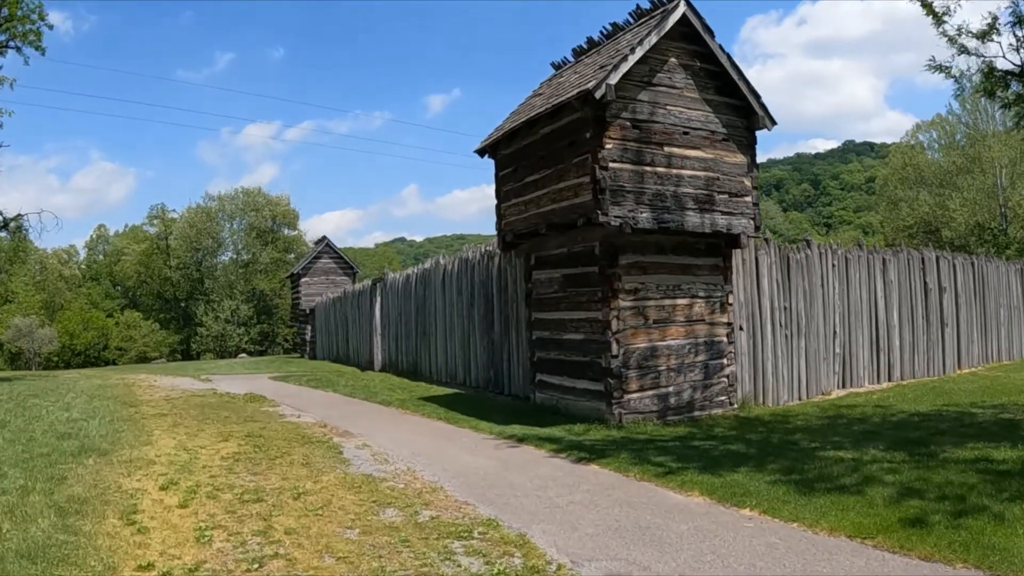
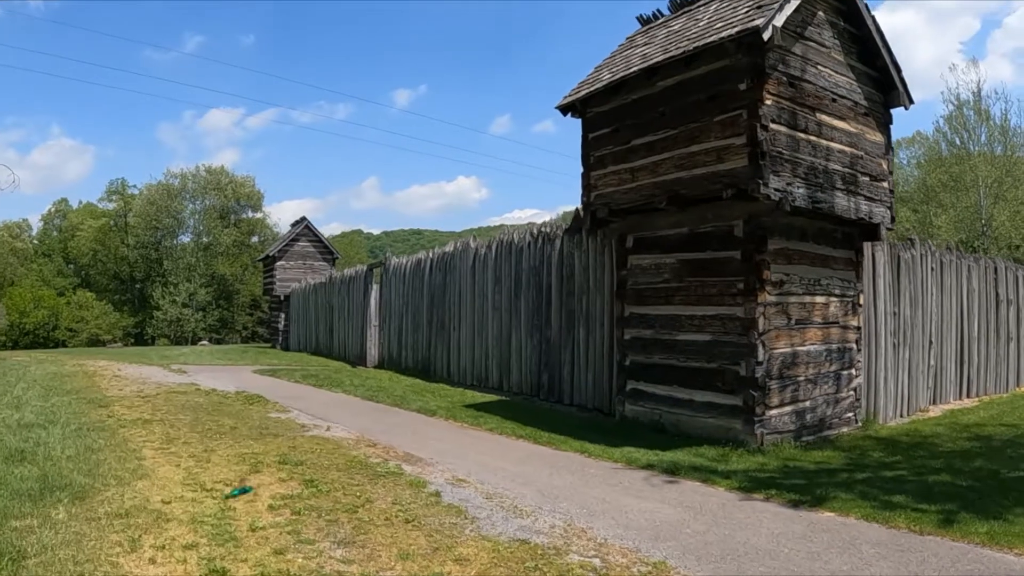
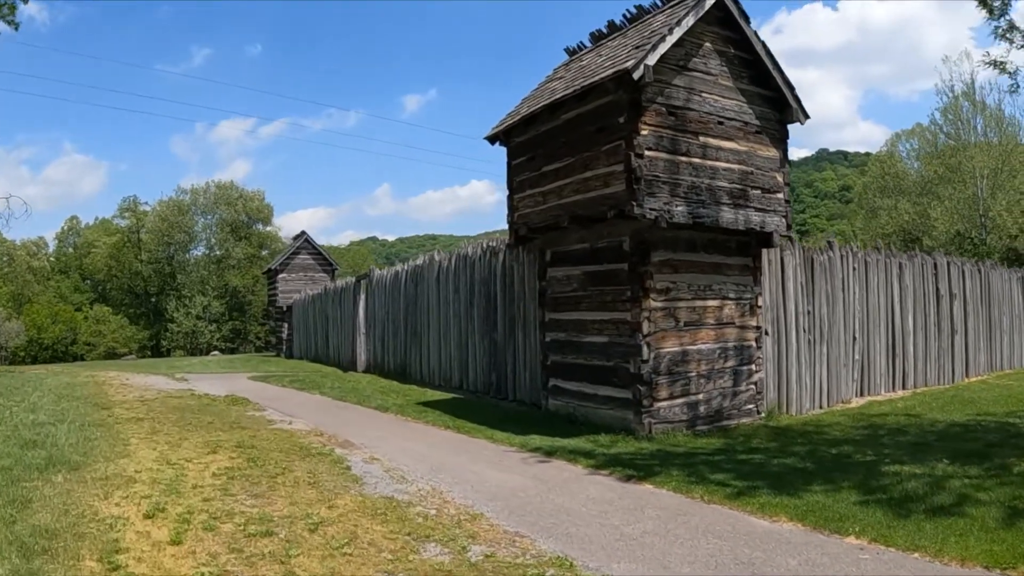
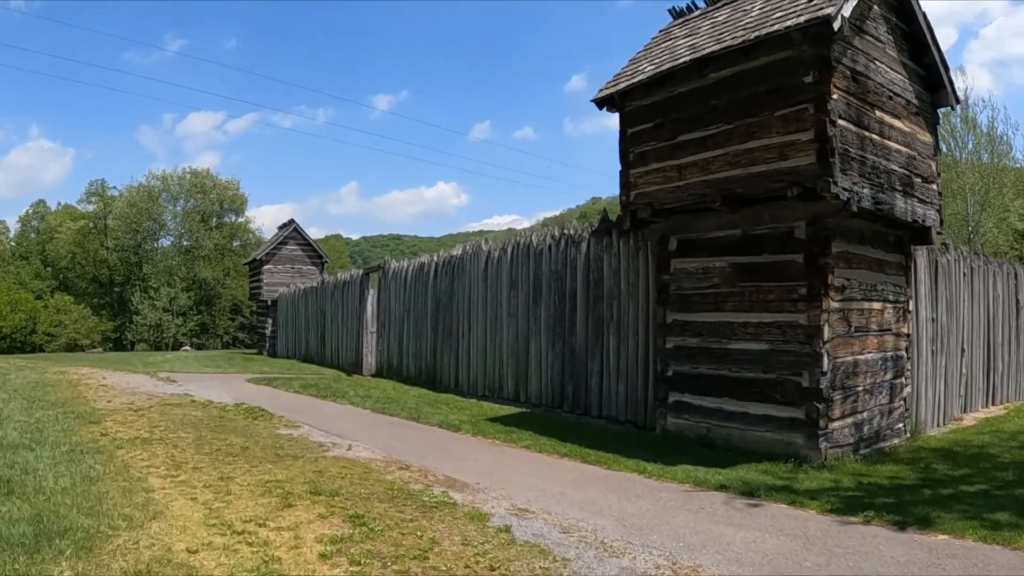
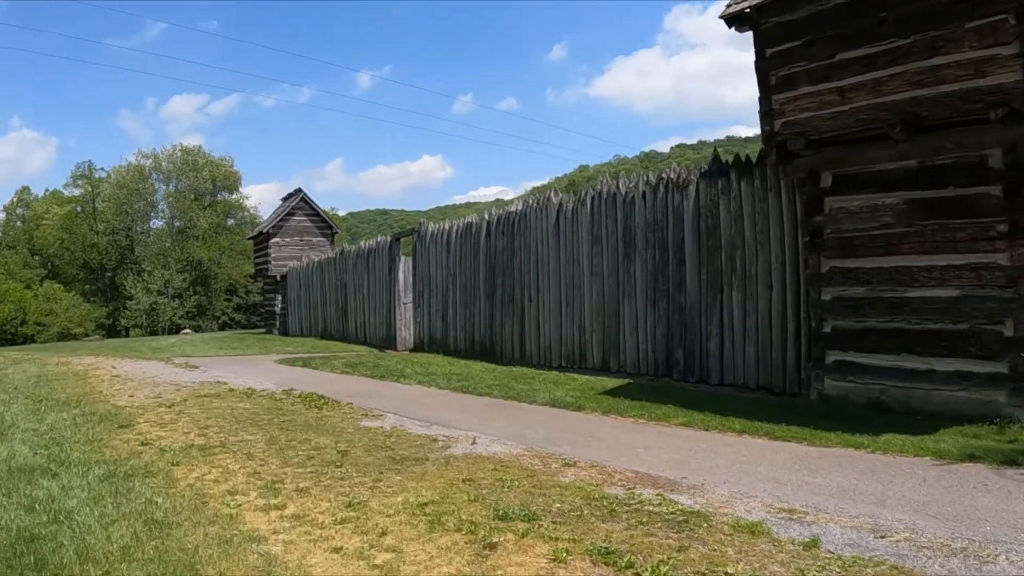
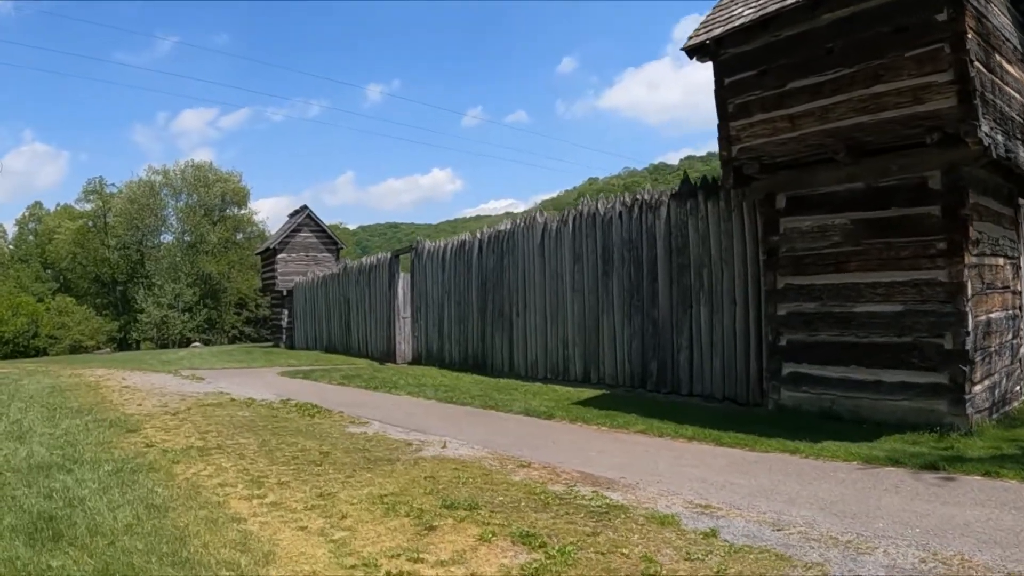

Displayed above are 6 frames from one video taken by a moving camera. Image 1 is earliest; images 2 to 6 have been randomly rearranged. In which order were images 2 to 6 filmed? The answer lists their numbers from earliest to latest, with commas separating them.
3, 2, 4, 6, 5
